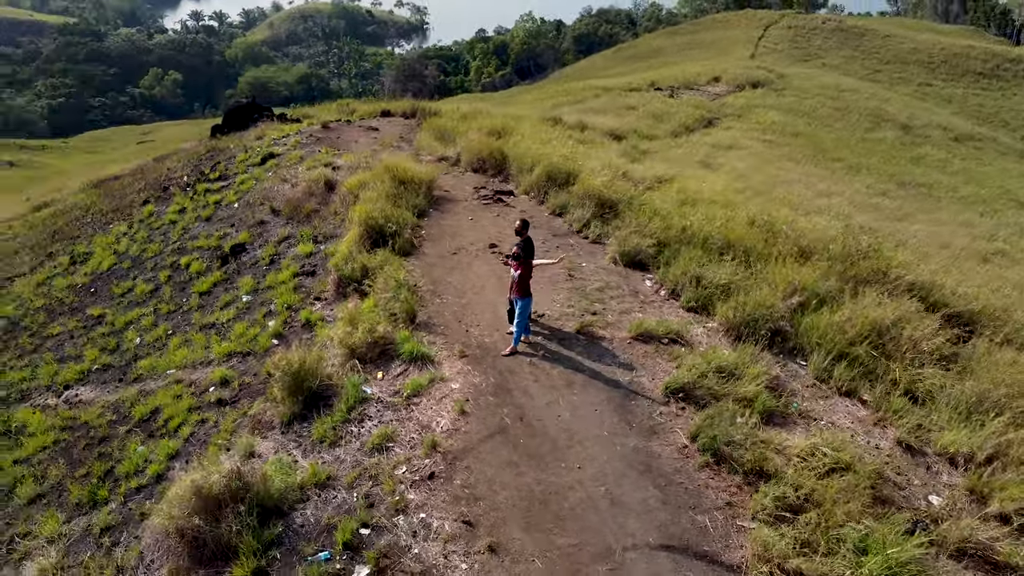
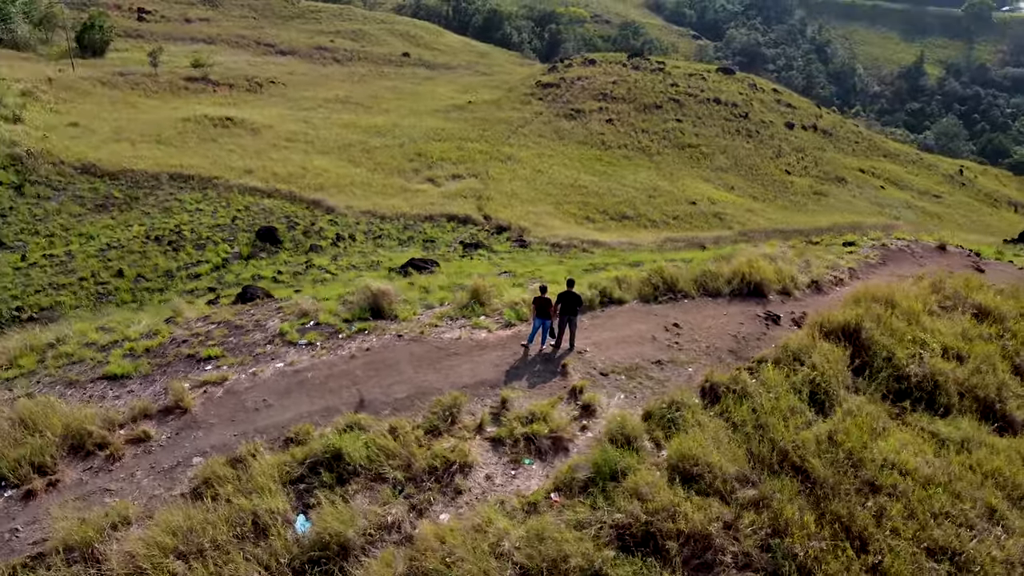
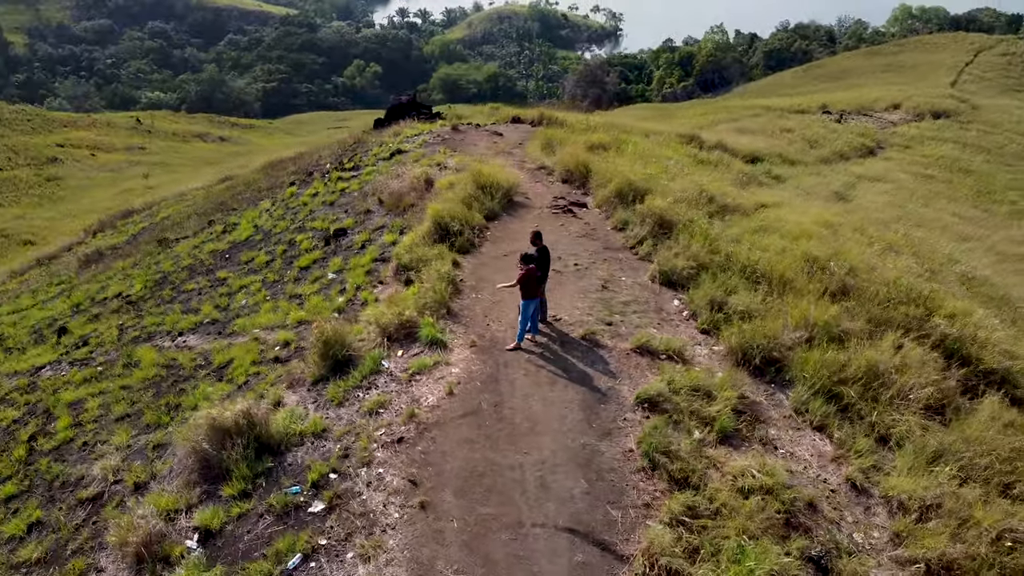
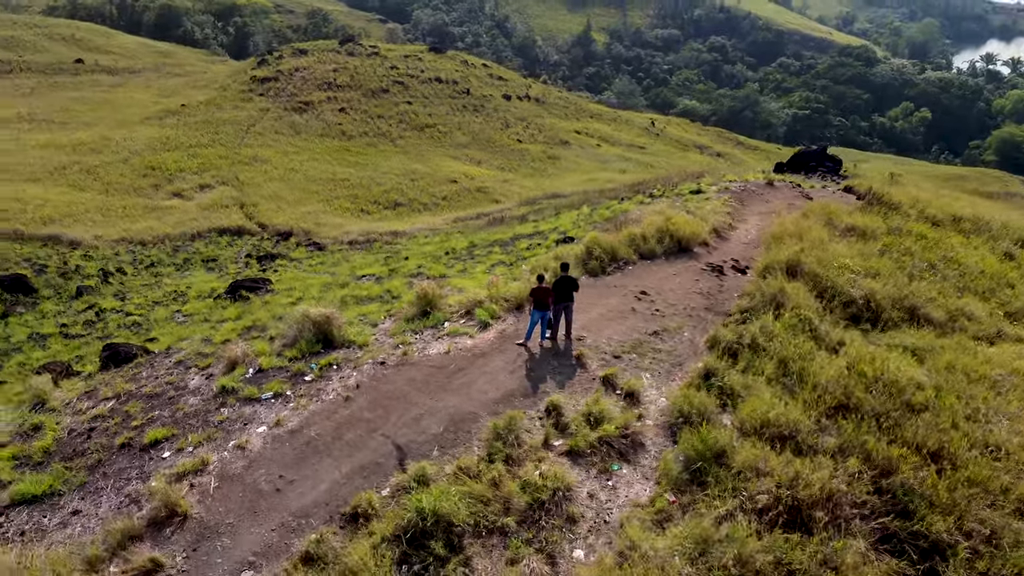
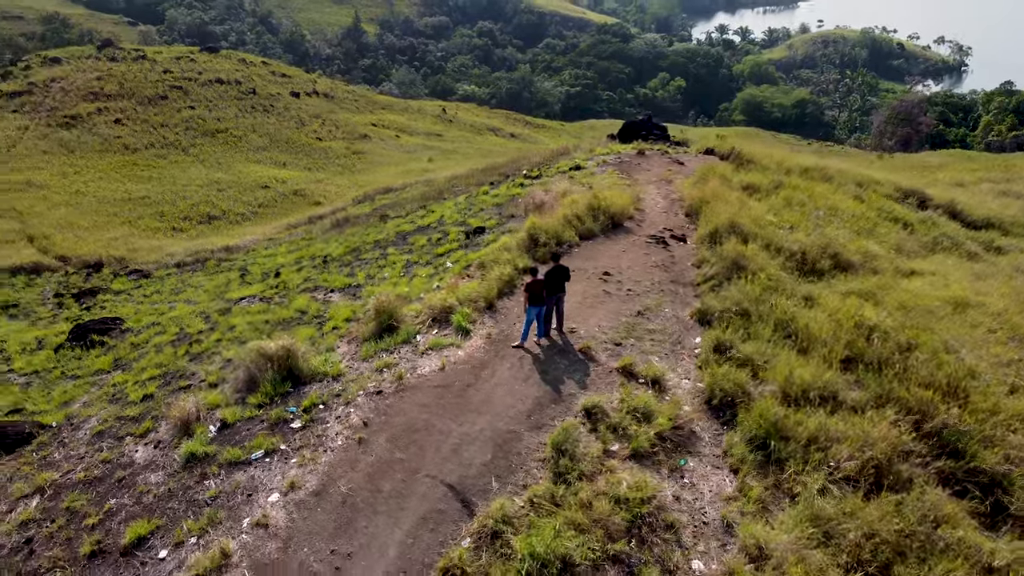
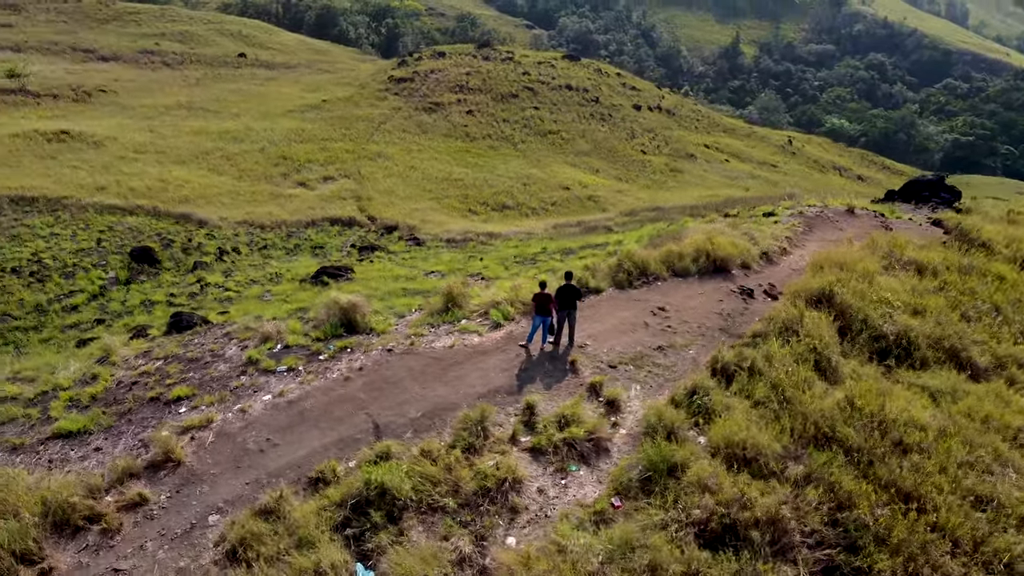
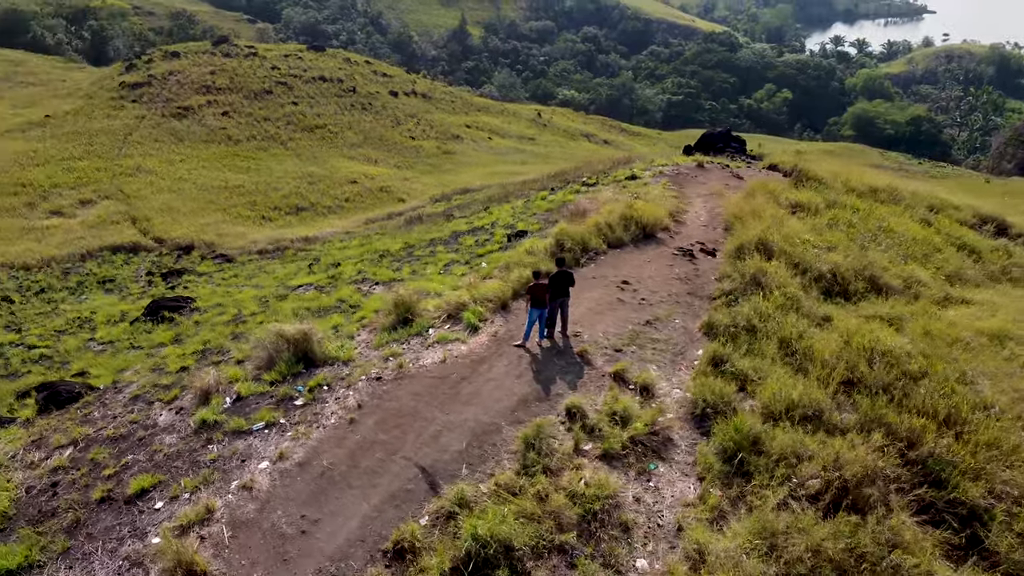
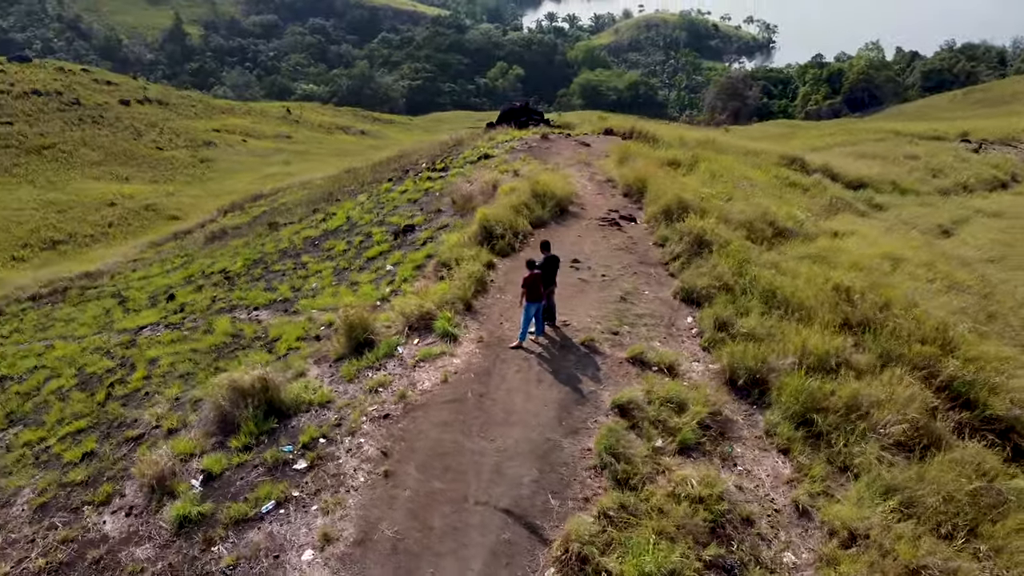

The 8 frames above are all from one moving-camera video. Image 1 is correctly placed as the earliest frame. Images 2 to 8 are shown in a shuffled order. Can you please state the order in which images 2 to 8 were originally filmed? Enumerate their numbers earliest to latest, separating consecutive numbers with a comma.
3, 8, 5, 7, 4, 6, 2
